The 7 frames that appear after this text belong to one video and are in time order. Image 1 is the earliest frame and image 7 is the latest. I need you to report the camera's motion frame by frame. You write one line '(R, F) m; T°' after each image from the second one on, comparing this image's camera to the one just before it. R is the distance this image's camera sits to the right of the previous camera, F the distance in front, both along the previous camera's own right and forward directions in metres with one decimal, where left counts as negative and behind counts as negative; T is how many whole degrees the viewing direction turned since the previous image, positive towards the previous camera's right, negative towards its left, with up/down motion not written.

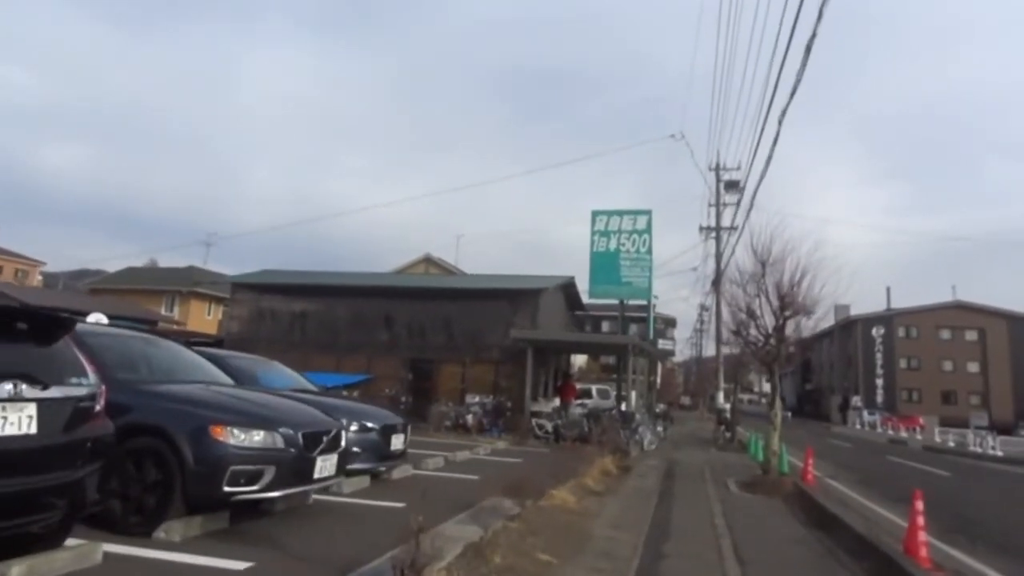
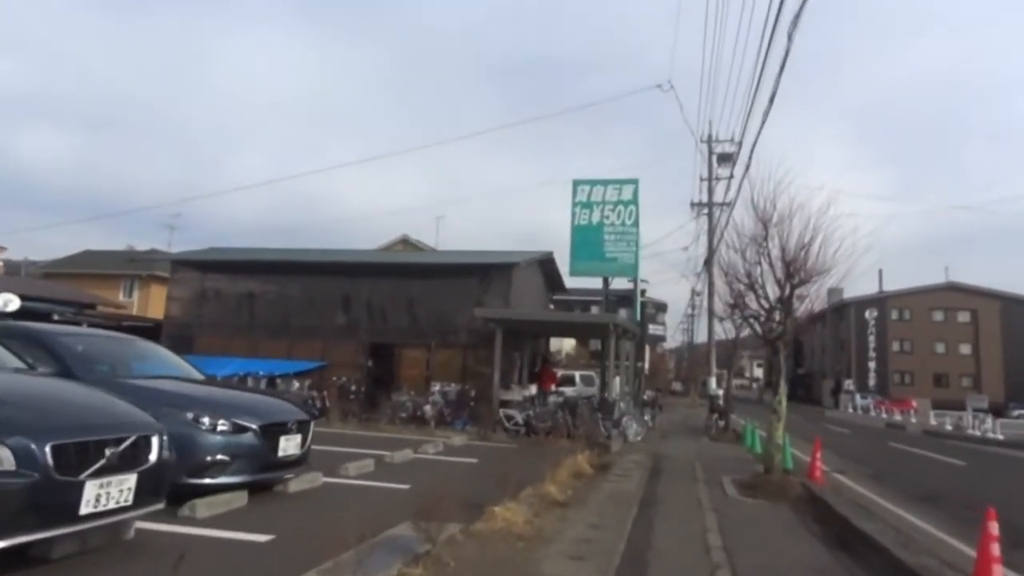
(+0.7, +2.3) m; +1°
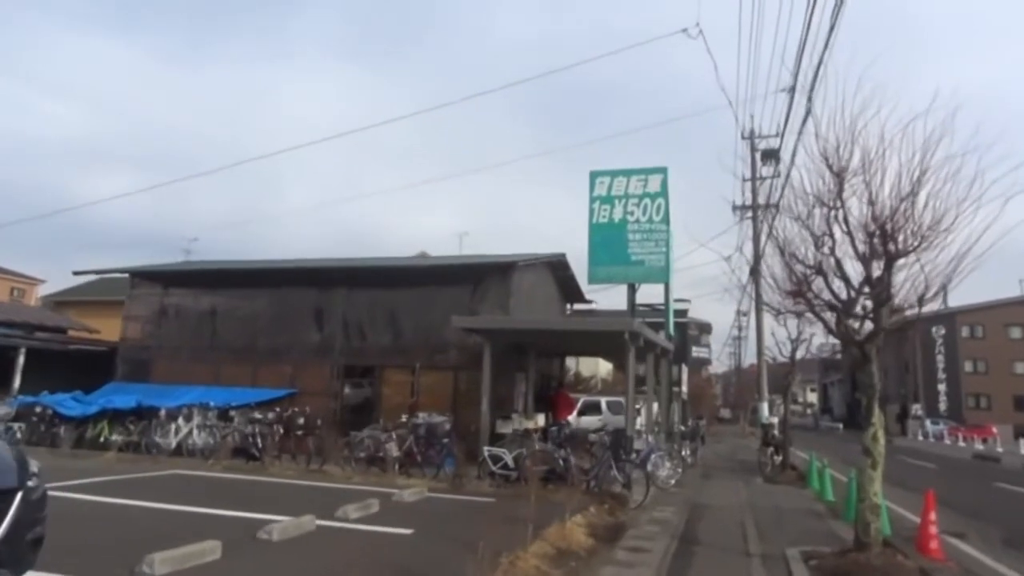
(+1.1, +3.7) m; -4°
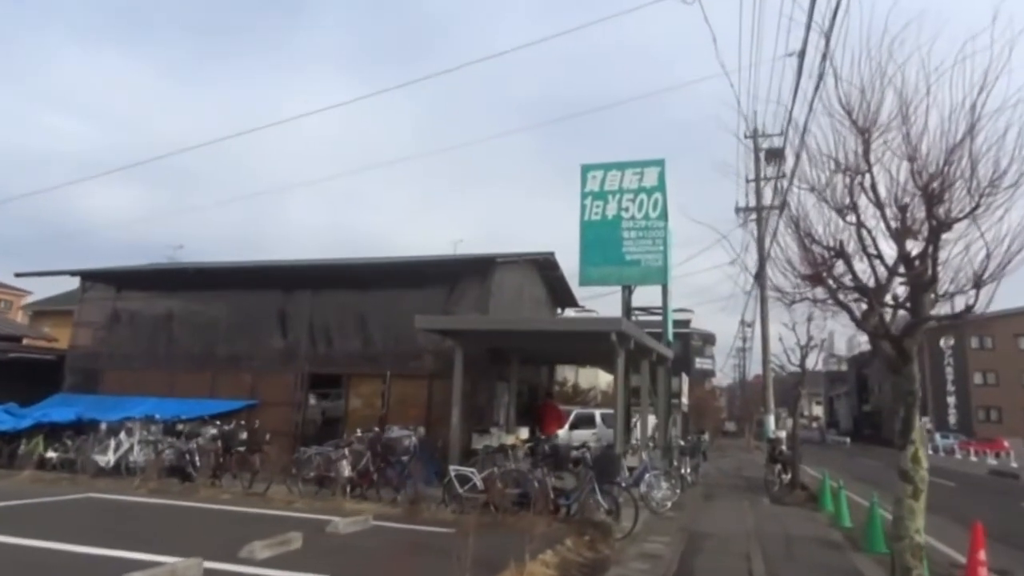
(+0.6, +1.6) m; 0°
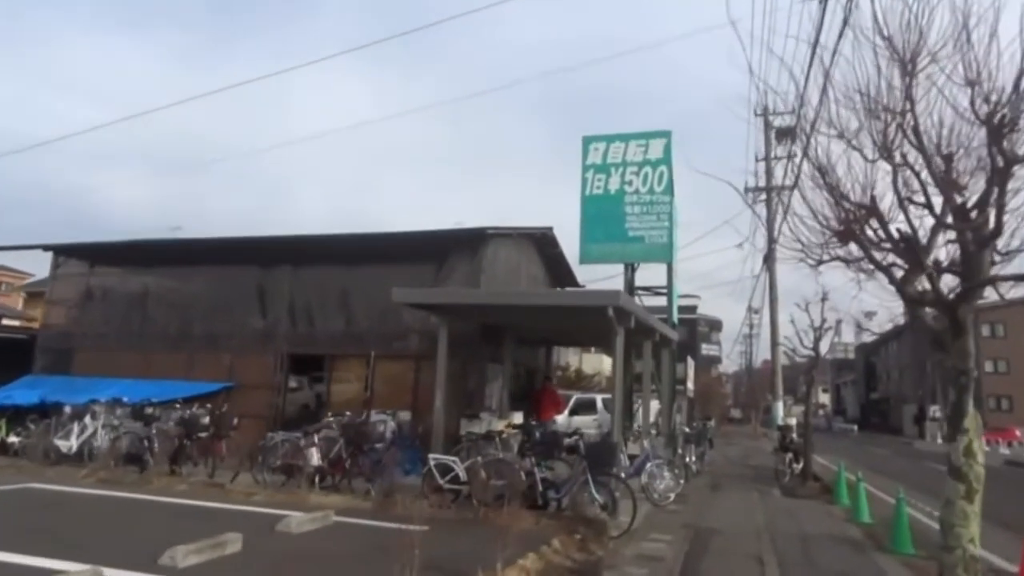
(+0.3, +1.1) m; -1°
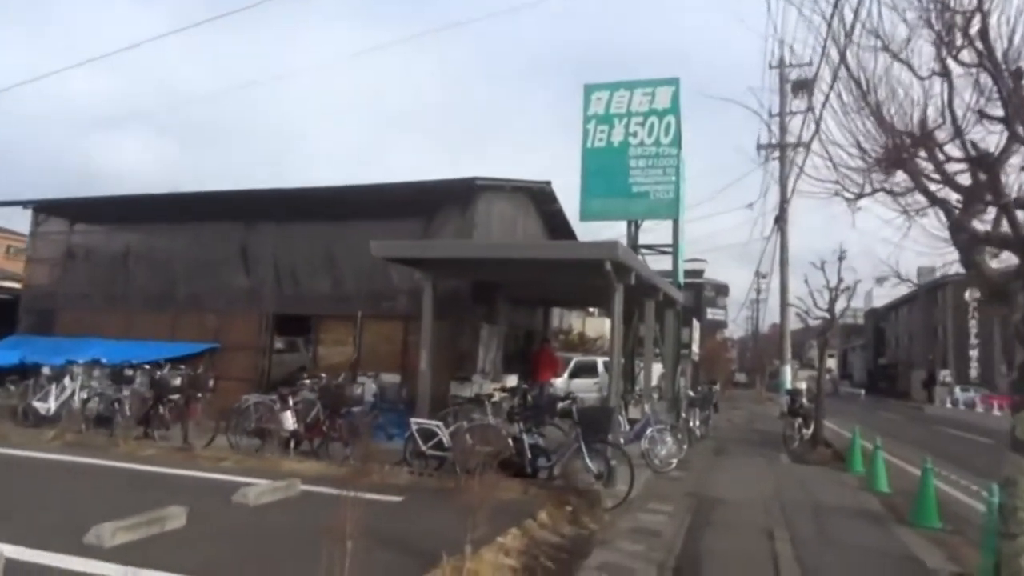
(+0.3, +0.8) m; -1°
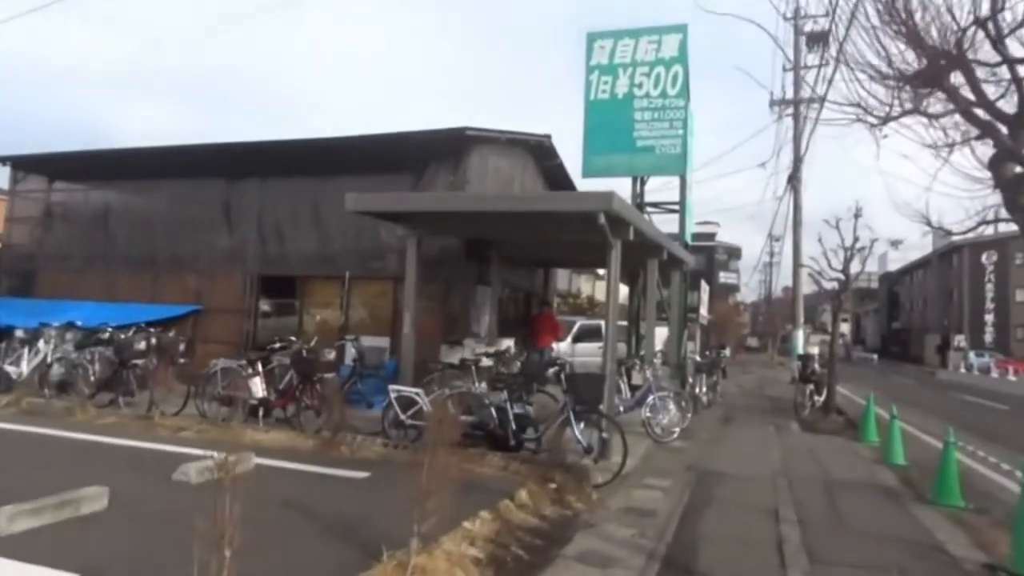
(+0.3, +0.8) m; -1°
